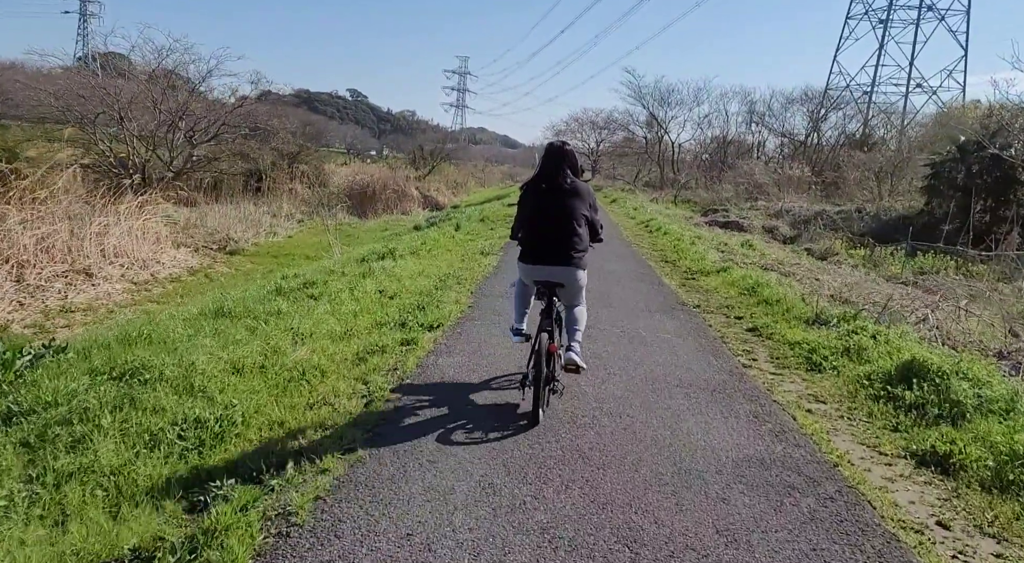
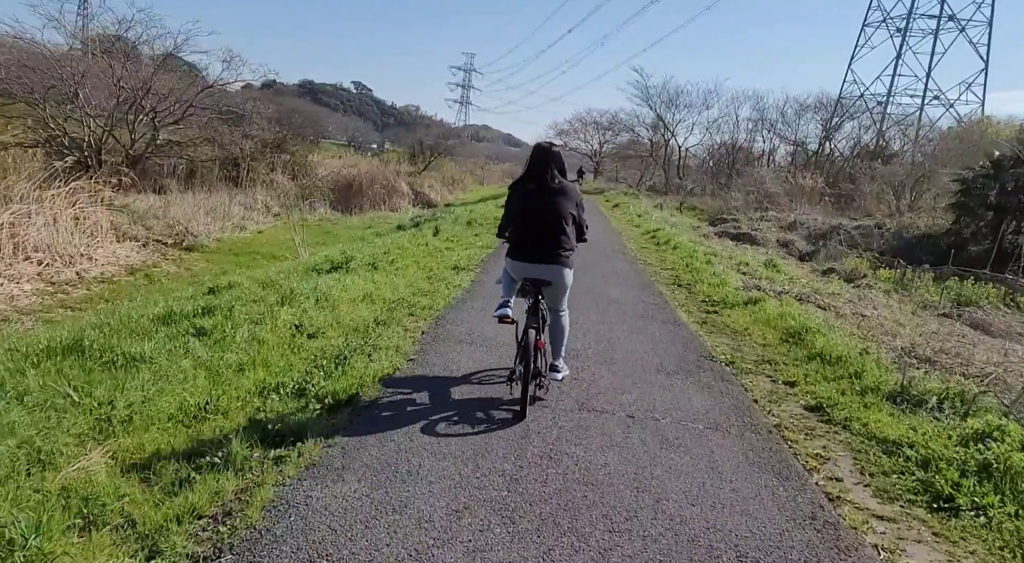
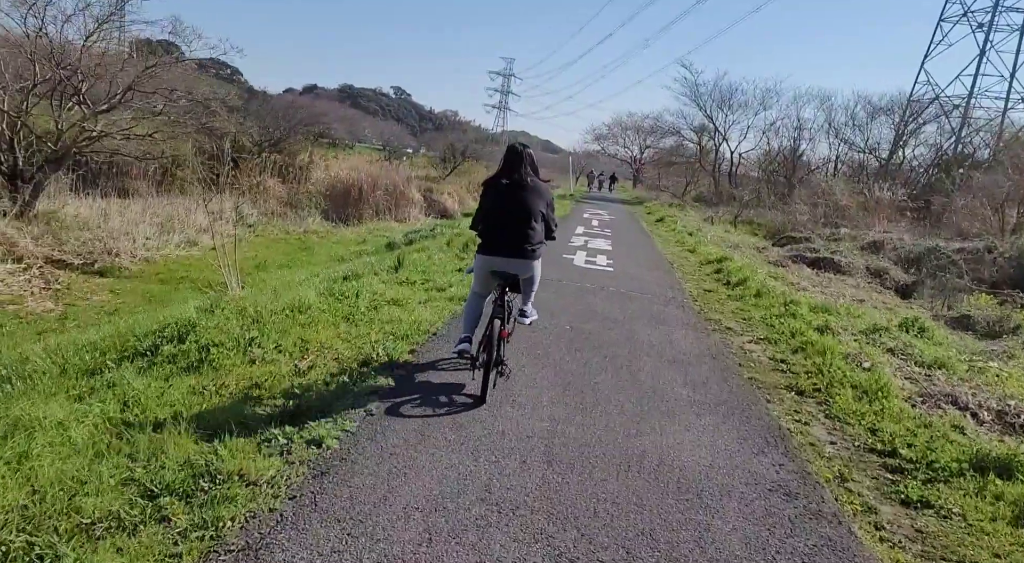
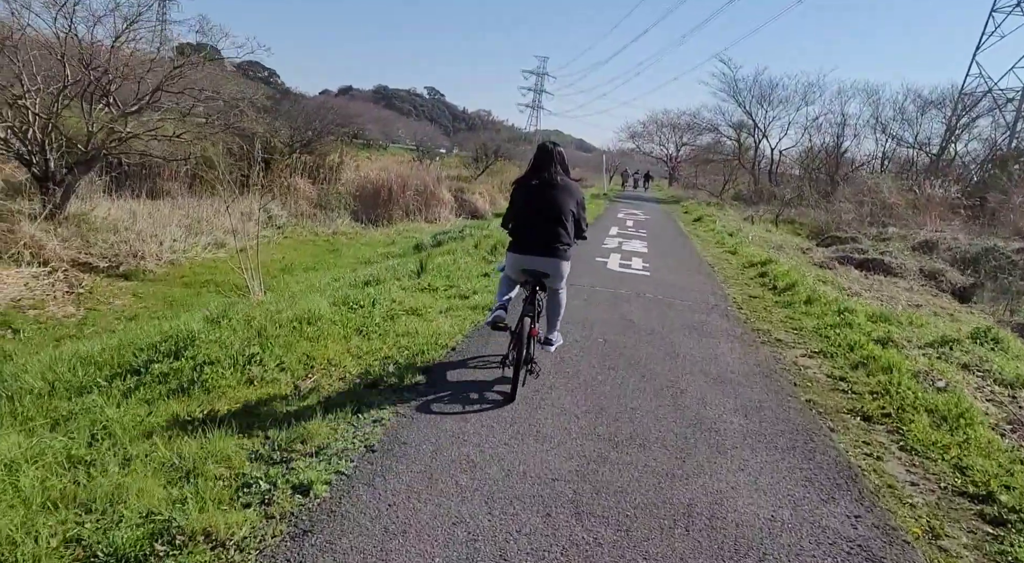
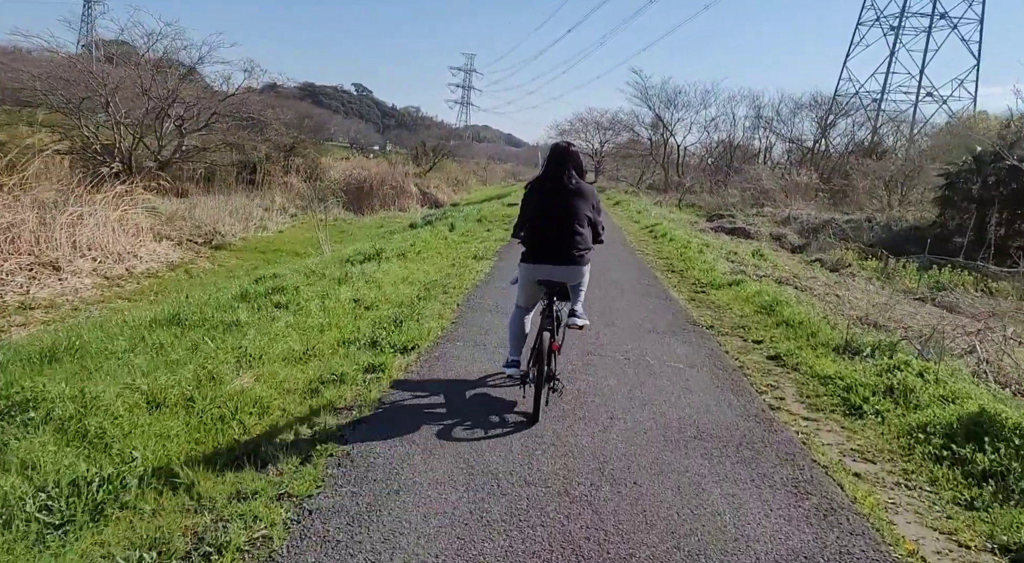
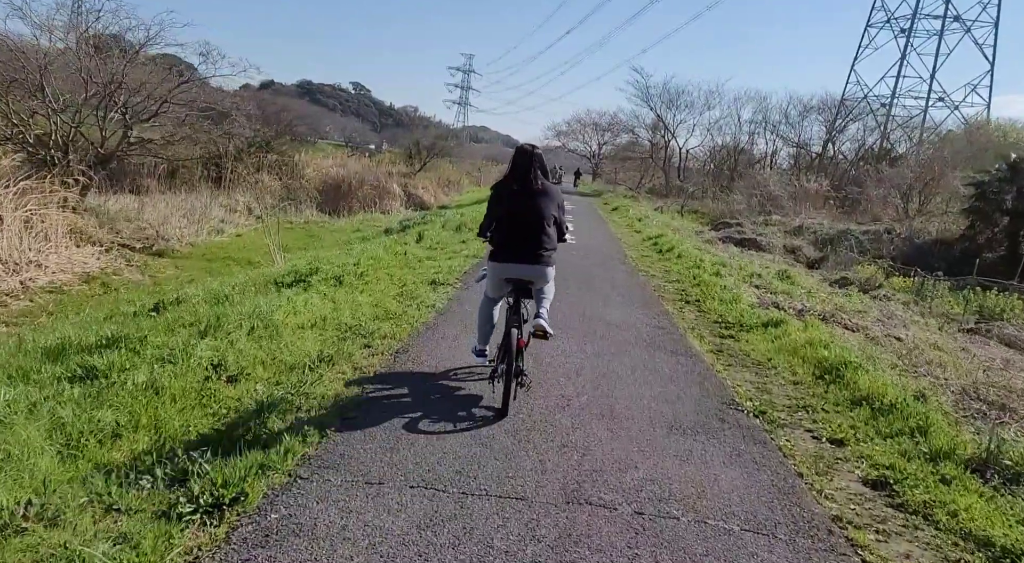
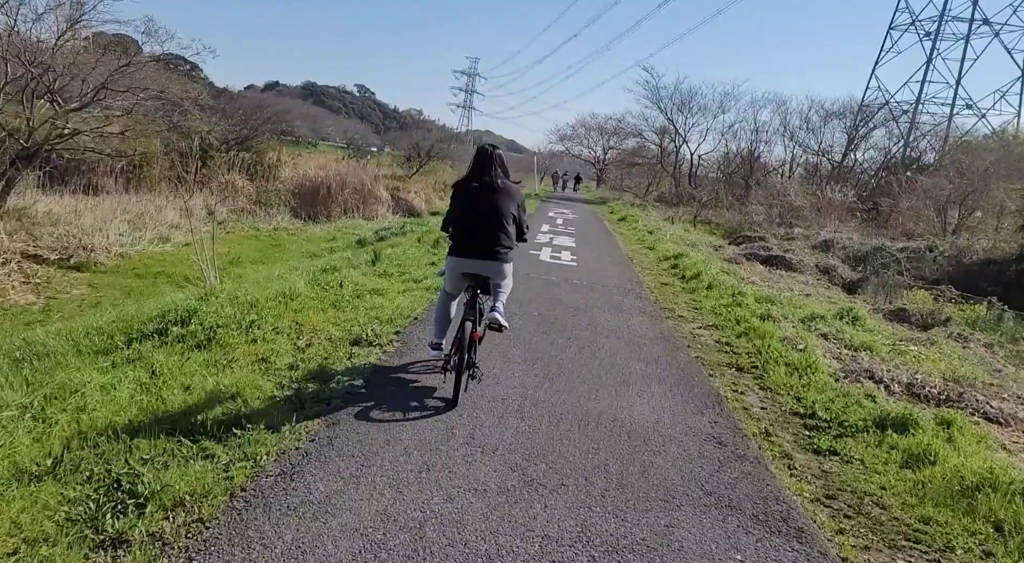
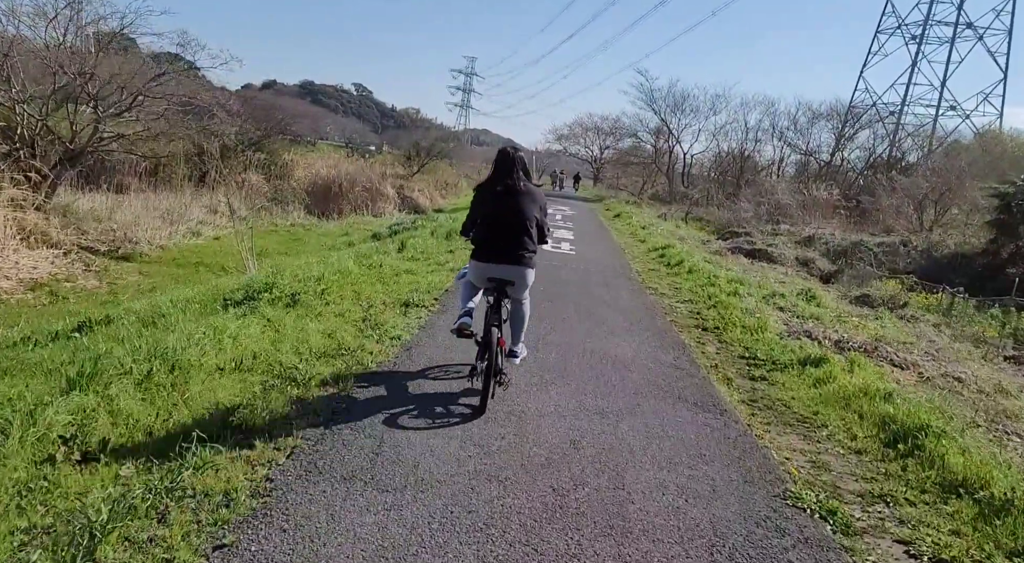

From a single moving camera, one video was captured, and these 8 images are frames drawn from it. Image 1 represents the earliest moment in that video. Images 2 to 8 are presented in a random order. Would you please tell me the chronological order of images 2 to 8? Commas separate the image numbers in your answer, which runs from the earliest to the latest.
5, 2, 6, 8, 7, 3, 4
